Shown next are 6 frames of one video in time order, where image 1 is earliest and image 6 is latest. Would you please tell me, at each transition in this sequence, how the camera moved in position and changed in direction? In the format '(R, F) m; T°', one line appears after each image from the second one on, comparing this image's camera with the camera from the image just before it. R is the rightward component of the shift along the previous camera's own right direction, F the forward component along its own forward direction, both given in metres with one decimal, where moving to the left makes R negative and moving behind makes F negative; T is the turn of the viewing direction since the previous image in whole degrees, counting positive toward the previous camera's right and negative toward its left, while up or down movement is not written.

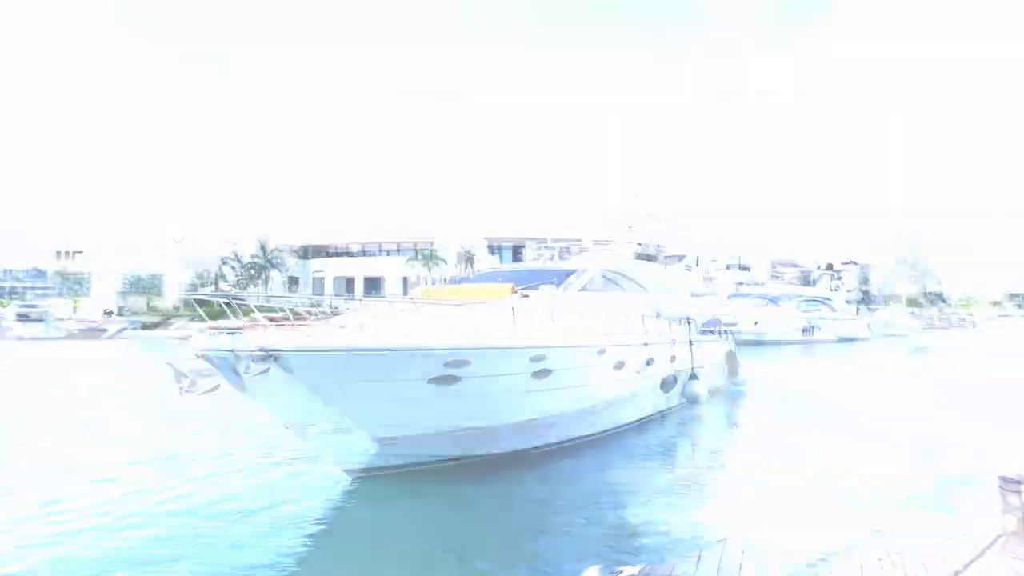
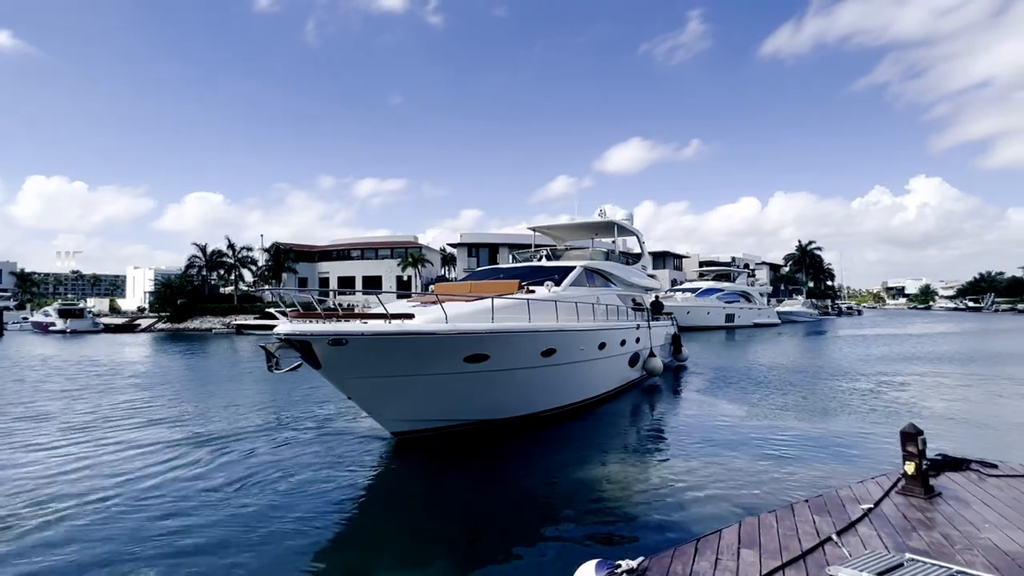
(-0.4, -3.3) m; +3°
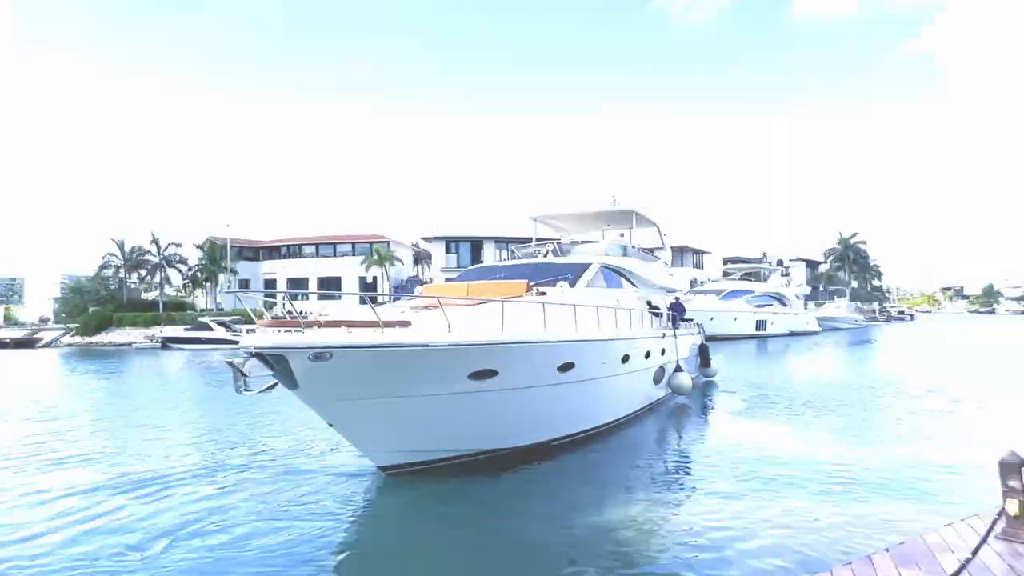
(-0.1, +3.4) m; +2°
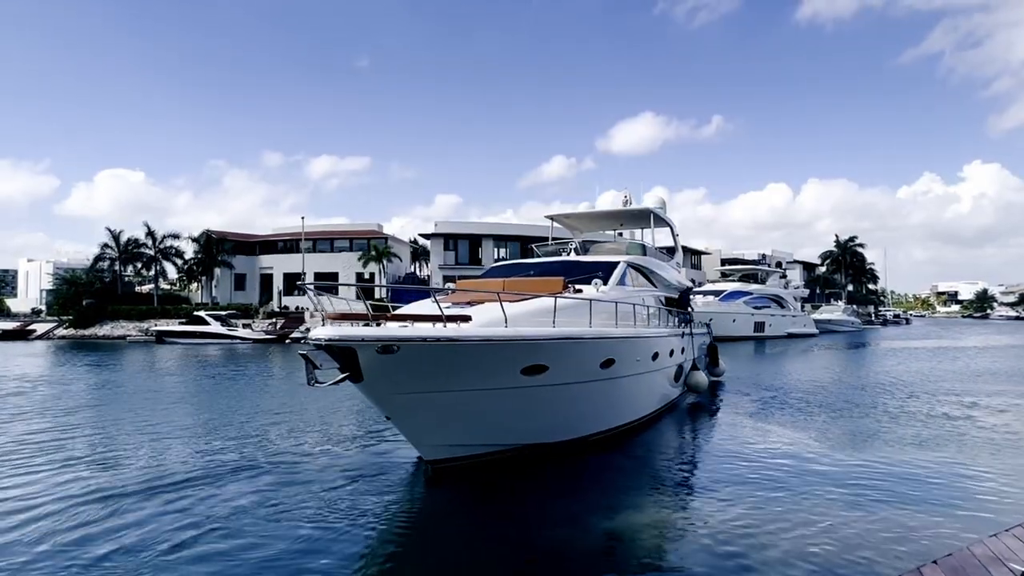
(-0.1, 0.0) m; +1°
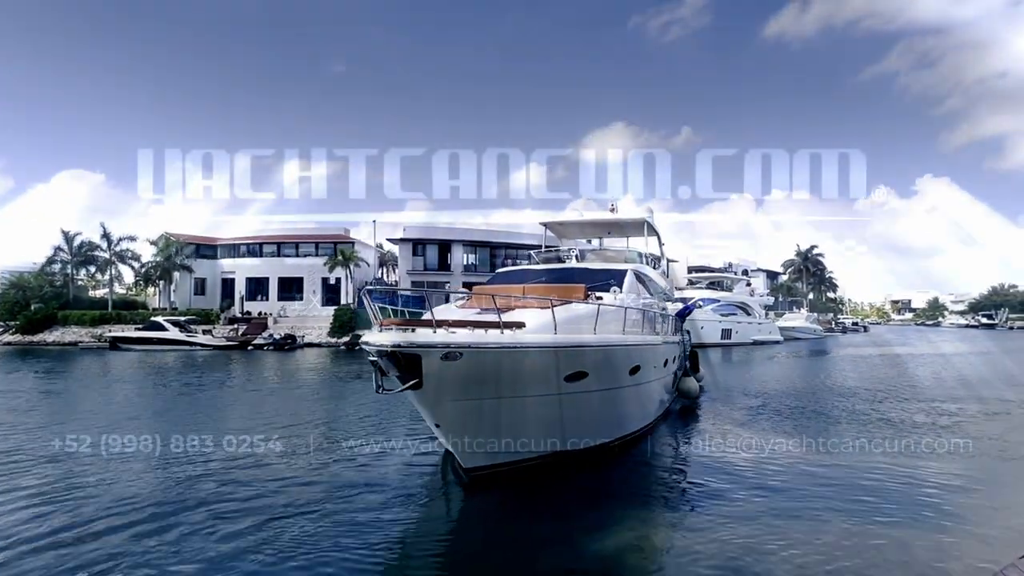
(-0.2, +0.1) m; +3°
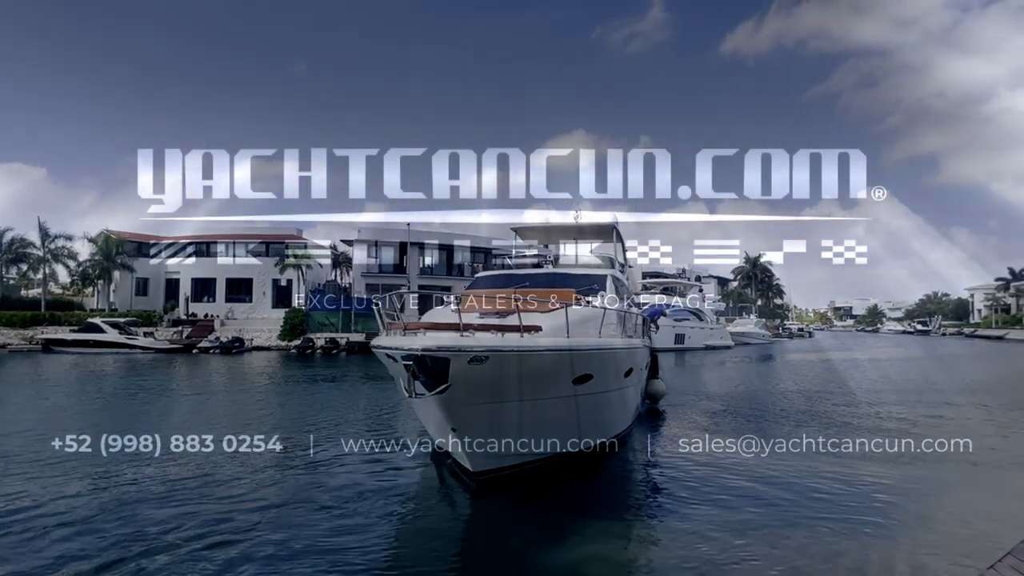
(0.0, 0.0) m; +4°
